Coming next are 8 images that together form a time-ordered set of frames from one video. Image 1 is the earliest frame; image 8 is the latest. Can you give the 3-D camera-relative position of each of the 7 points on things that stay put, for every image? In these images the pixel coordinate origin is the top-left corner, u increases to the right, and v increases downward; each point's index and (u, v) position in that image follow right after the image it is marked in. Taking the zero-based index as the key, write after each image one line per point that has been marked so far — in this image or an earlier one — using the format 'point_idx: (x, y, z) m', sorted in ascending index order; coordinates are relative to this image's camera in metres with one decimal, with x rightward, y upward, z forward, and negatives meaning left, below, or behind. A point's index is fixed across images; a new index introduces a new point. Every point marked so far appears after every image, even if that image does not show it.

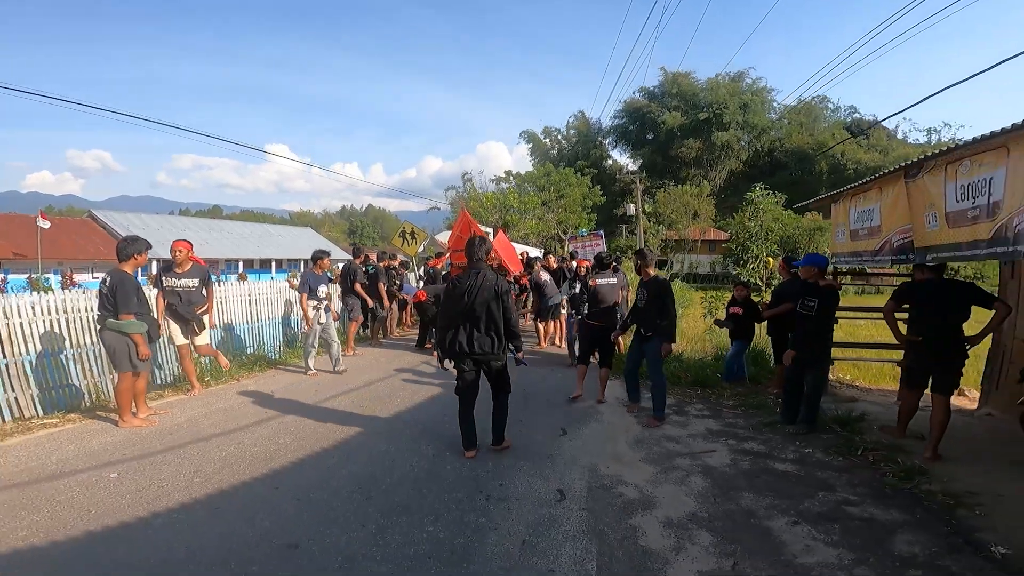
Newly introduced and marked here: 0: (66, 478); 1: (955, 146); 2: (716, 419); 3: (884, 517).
0: (-3.2, -1.3, +4.4) m
1: (+2.9, +1.0, +4.0) m
2: (+2.0, -1.3, +6.1) m
3: (+2.2, -1.4, +3.5) m
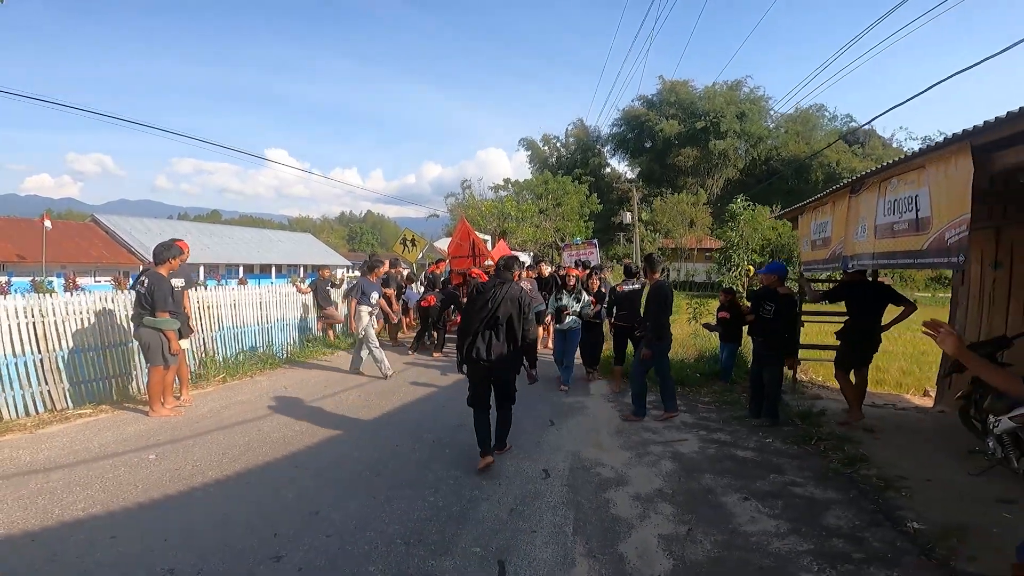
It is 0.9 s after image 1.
0: (-3.3, -1.4, +4.9) m
1: (+2.8, +1.0, +4.6) m
2: (+2.0, -1.4, +6.6) m
3: (+2.1, -1.4, +4.1) m
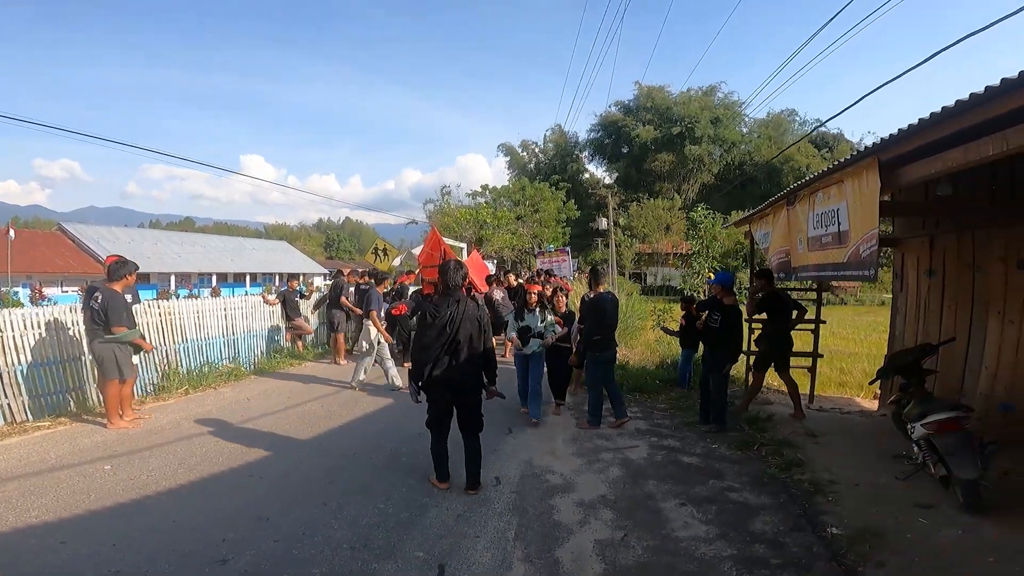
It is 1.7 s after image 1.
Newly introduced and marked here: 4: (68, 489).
0: (-3.7, -1.5, +5.0) m
1: (+2.4, +0.9, +4.9) m
2: (+1.5, -1.5, +6.9) m
3: (+1.7, -1.5, +4.3) m
4: (-3.4, -1.5, +4.6) m
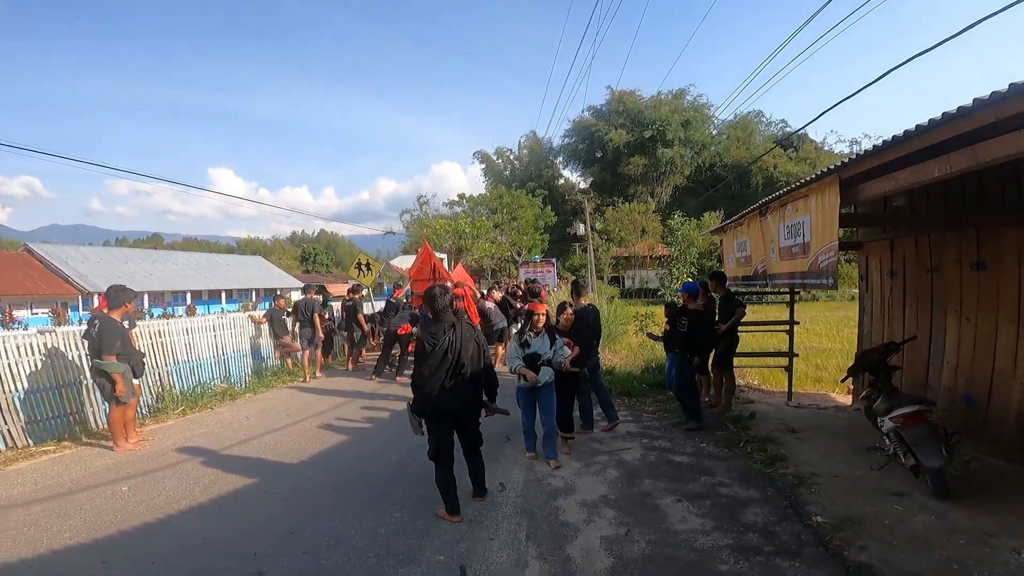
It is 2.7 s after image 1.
0: (-3.7, -1.8, +5.2) m
1: (+2.4, +0.8, +5.3) m
2: (+1.5, -1.6, +7.2) m
3: (+1.8, -1.6, +4.7) m
4: (-3.3, -1.8, +4.7) m
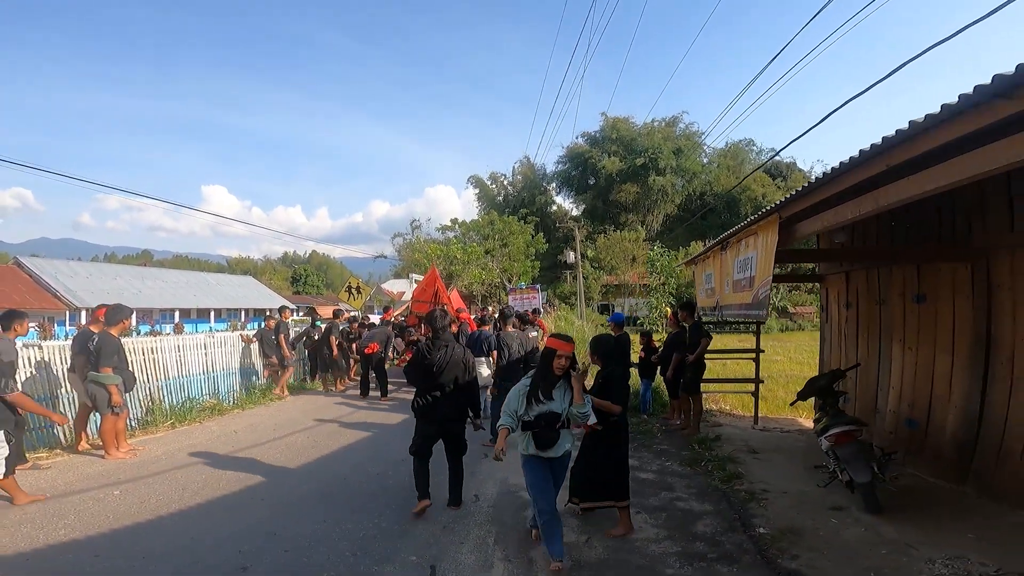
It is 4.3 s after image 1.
0: (-3.9, -1.9, +5.4) m
1: (+2.2, +0.5, +5.8) m
2: (+1.2, -1.9, +7.6) m
3: (+1.5, -1.8, +5.0) m
4: (-3.5, -1.9, +5.0) m
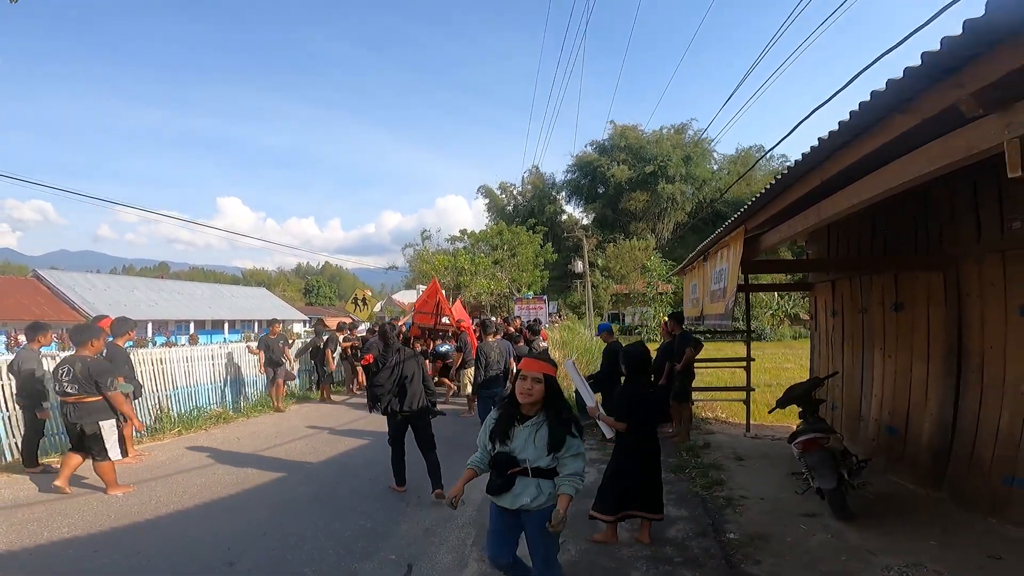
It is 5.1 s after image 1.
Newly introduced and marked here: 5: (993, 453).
0: (-4.1, -2.0, +5.7) m
1: (+2.0, +0.5, +5.9) m
2: (+1.1, -2.1, +7.7) m
3: (+1.4, -1.9, +5.1) m
4: (-3.7, -2.0, +5.2) m
5: (+3.6, -1.2, +4.5) m
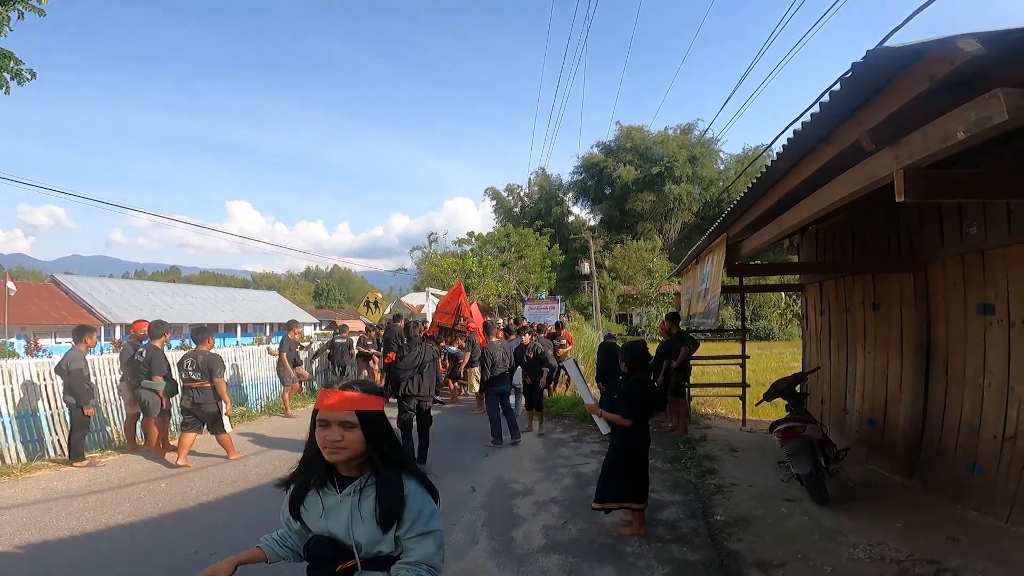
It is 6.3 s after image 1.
0: (-4.0, -2.1, +6.2) m
1: (+2.1, +0.4, +6.4) m
2: (+1.2, -2.1, +8.2) m
3: (+1.4, -1.9, +5.6) m
4: (-3.6, -2.1, +5.8) m
5: (+3.6, -1.2, +4.9) m
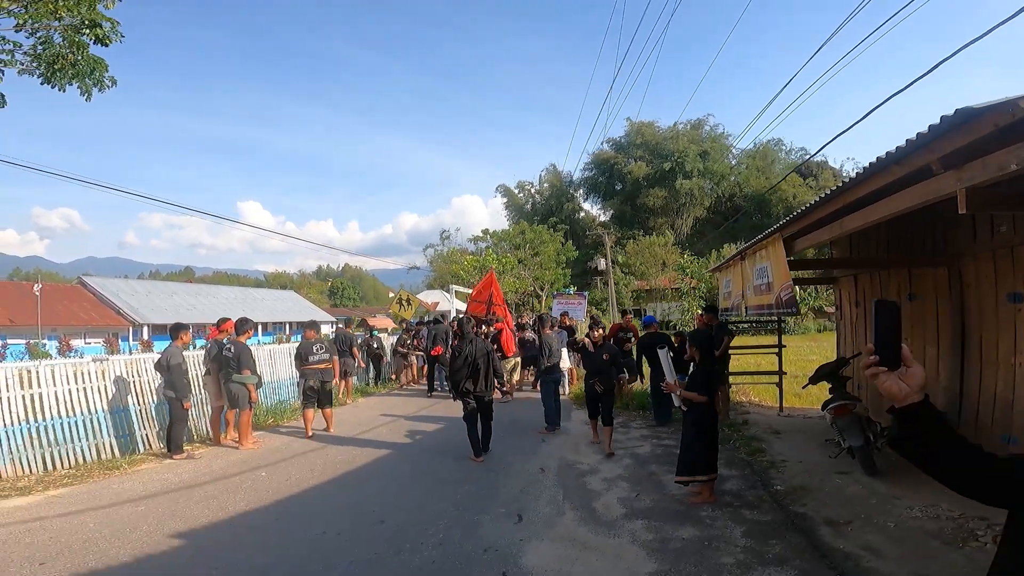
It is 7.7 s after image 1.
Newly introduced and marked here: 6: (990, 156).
0: (-3.2, -2.1, +6.8) m
1: (+2.8, +0.5, +6.9) m
2: (+2.0, -2.0, +8.7) m
3: (+2.2, -1.9, +6.2) m
4: (-2.9, -2.1, +6.4) m
5: (+4.3, -1.2, +5.4) m
6: (+2.2, +0.6, +2.8) m
